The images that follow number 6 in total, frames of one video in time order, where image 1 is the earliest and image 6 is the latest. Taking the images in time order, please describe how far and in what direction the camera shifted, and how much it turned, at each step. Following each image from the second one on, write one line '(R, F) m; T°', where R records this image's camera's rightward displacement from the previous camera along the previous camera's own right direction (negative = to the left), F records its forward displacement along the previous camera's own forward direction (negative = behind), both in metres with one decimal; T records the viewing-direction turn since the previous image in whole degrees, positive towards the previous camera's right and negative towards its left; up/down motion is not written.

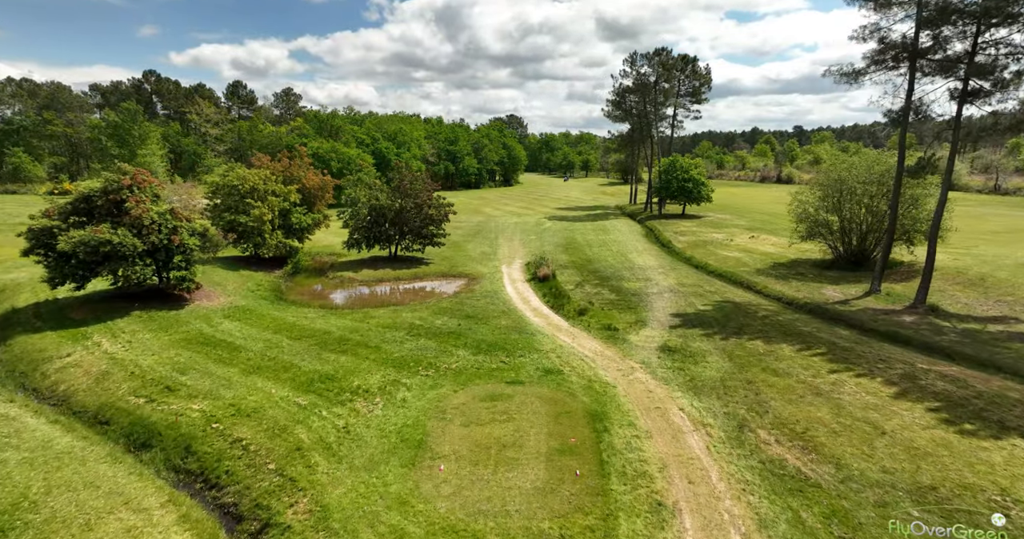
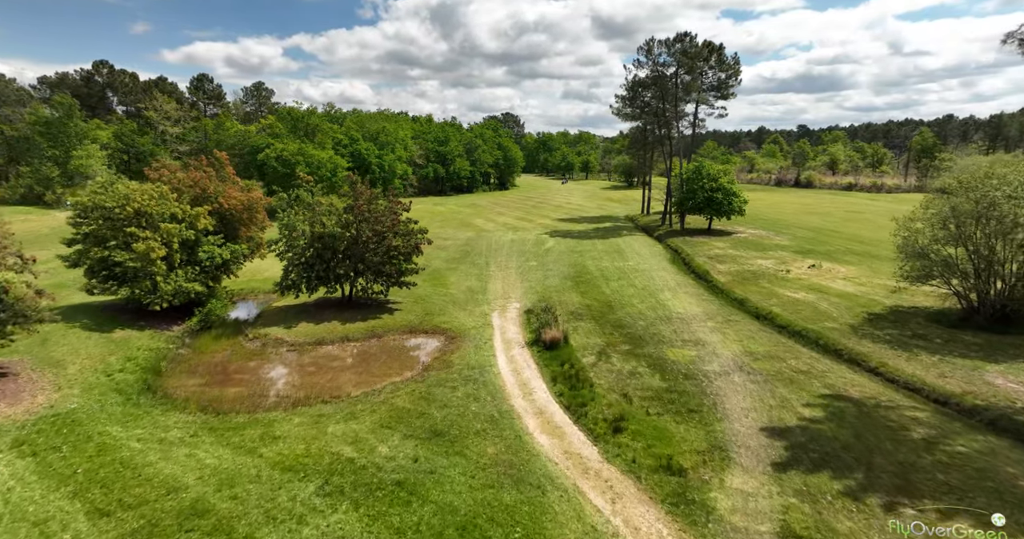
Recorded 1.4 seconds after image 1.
(+0.1, +7.1) m; 0°
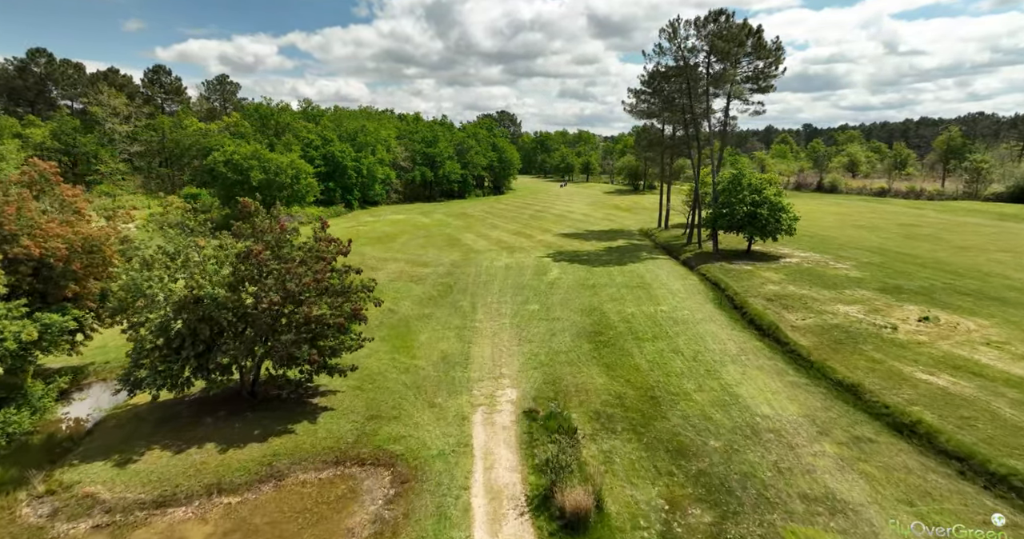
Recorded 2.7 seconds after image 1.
(+0.1, +7.5) m; 0°
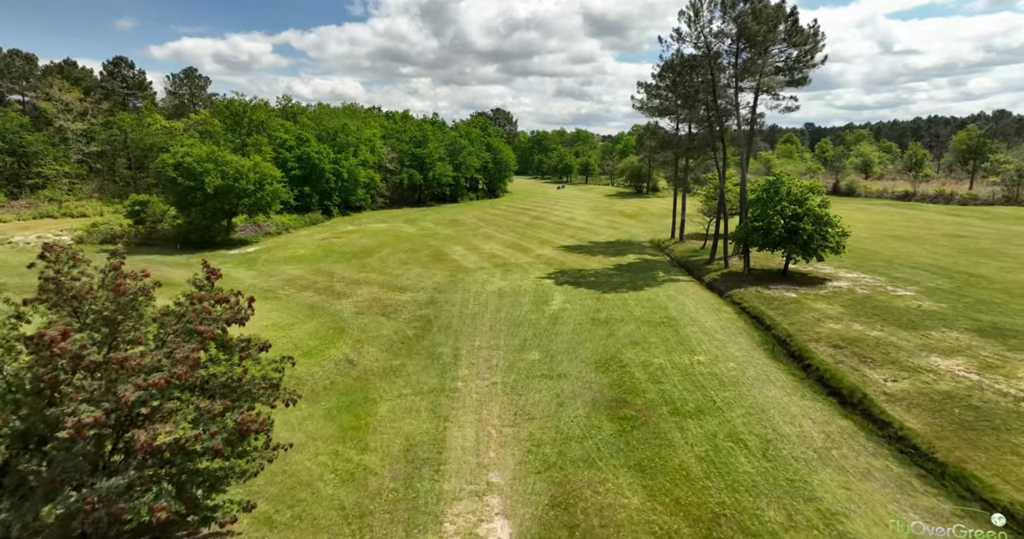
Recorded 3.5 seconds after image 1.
(+0.1, +5.2) m; 0°
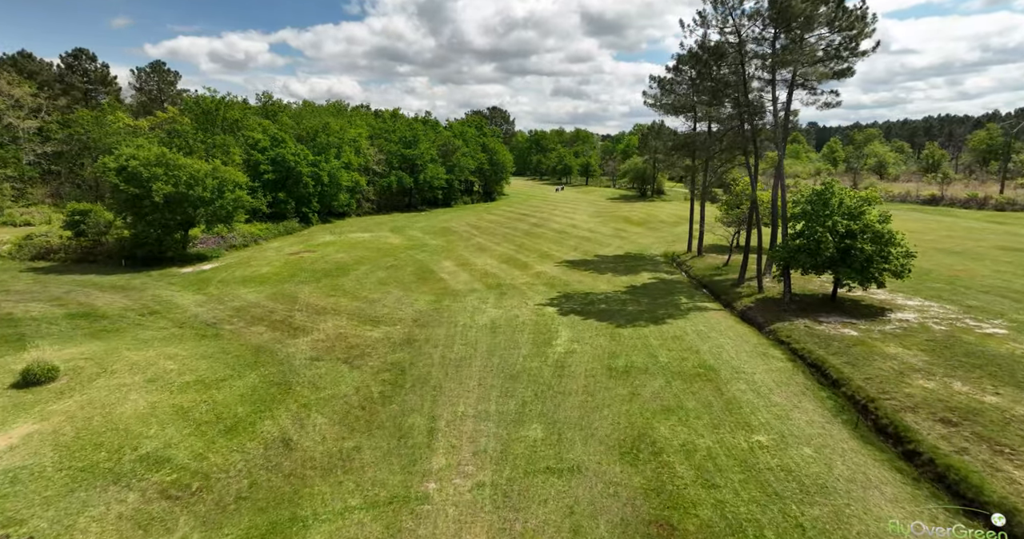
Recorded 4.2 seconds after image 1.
(+0.1, +4.7) m; 0°
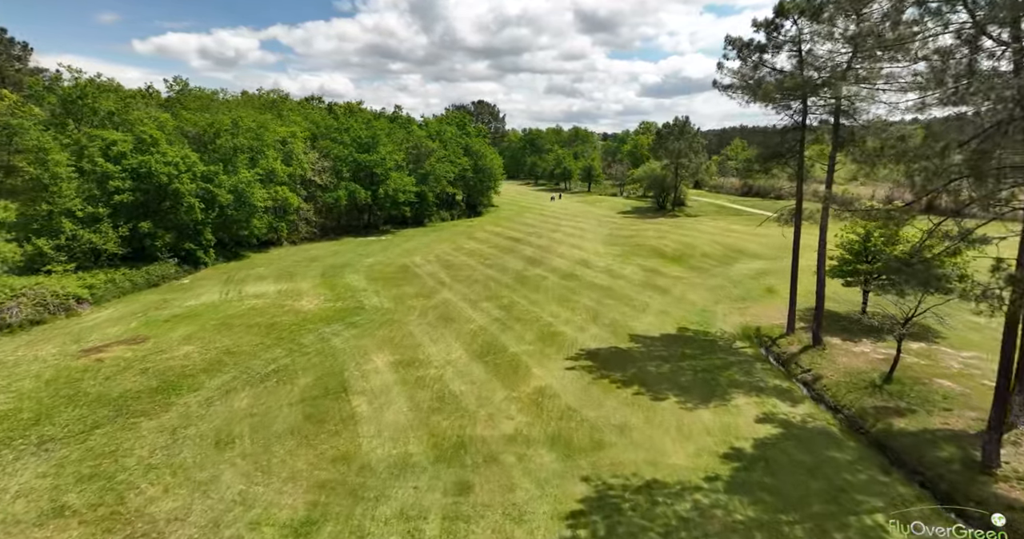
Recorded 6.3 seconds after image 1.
(+0.6, +15.5) m; +1°
